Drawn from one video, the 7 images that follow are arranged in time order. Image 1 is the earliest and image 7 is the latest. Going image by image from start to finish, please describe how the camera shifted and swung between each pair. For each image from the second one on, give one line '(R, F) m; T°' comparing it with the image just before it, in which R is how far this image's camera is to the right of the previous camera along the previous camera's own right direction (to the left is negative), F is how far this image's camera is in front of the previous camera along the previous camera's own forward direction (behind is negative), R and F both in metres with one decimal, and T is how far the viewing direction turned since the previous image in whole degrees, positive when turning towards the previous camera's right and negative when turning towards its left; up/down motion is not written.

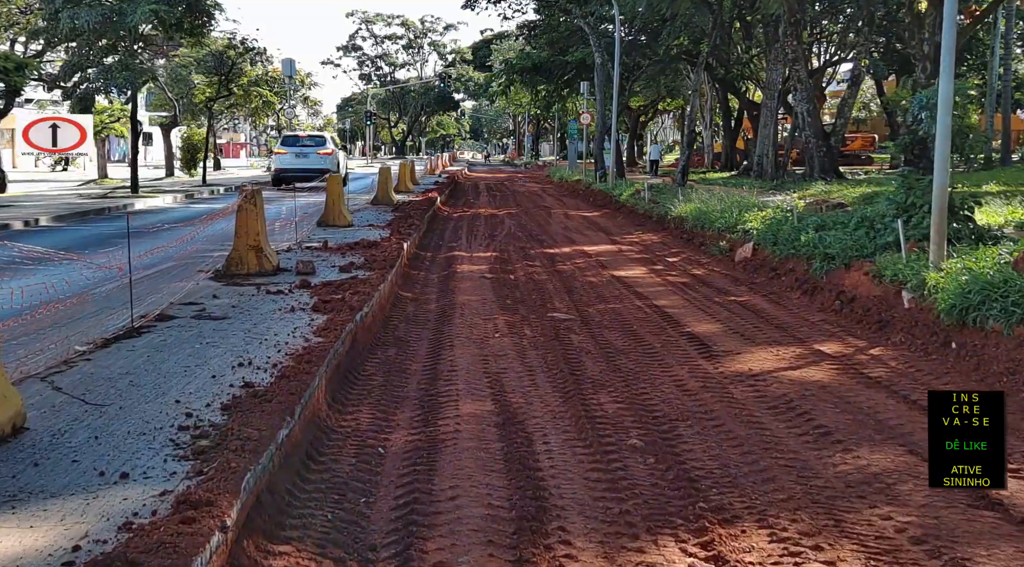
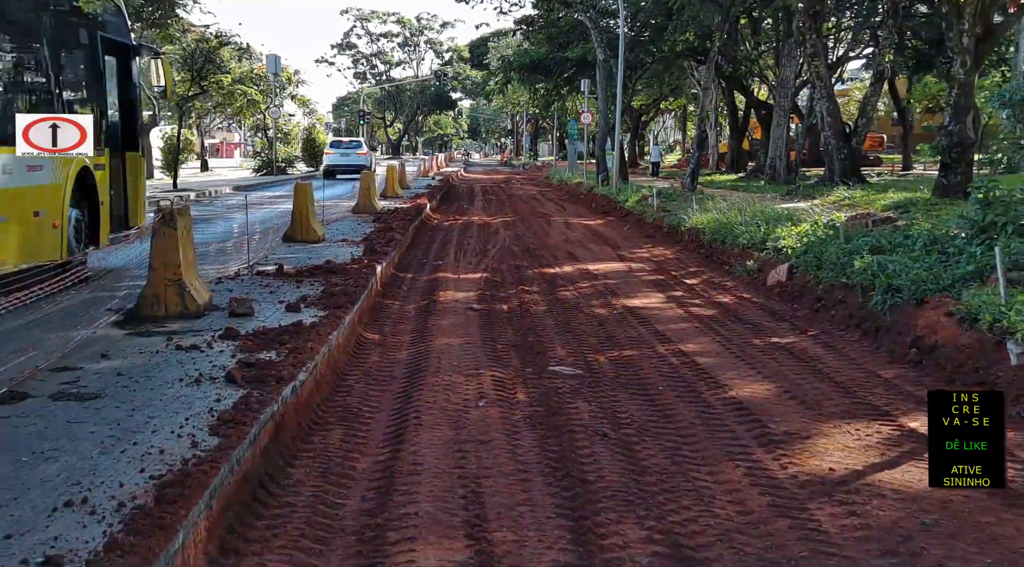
(+0.1, +2.5) m; 0°
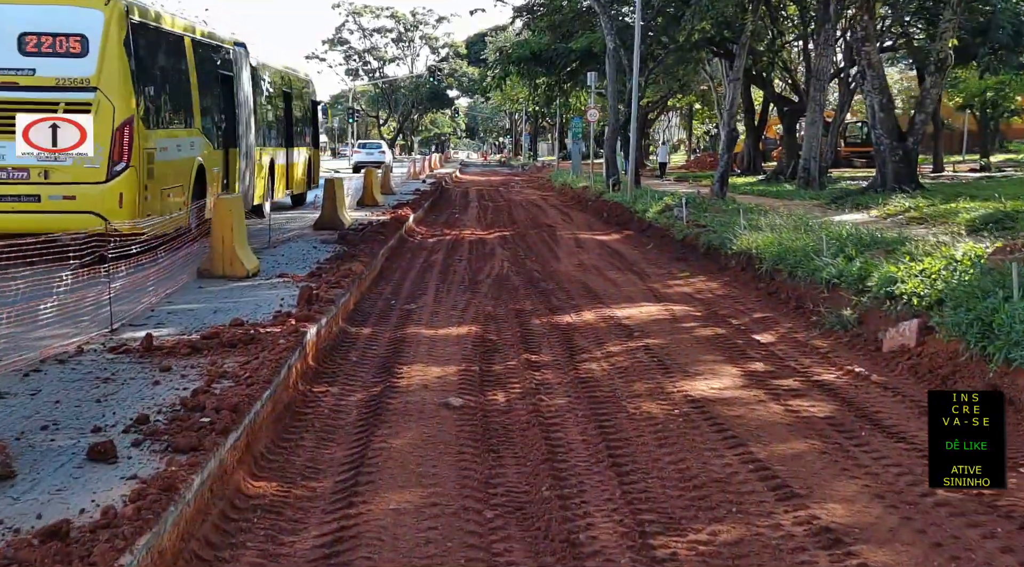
(0.0, +4.6) m; 0°
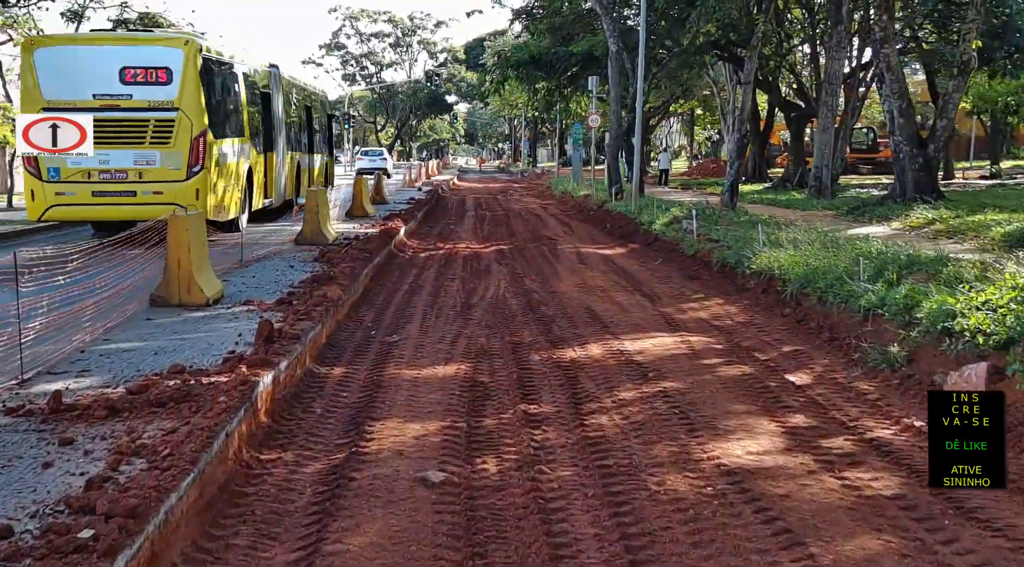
(0.0, +1.5) m; 0°
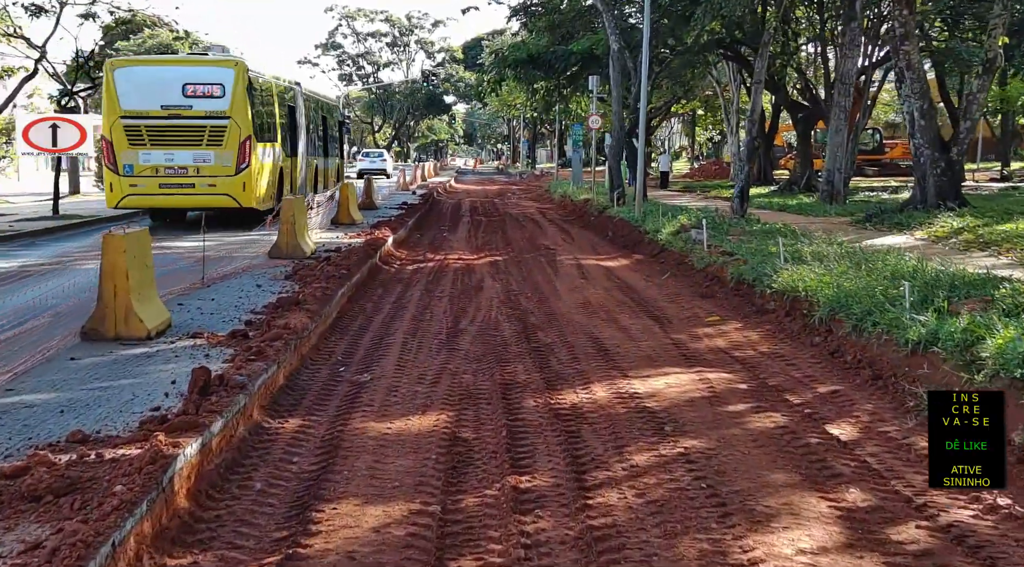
(+0.1, +1.6) m; 0°
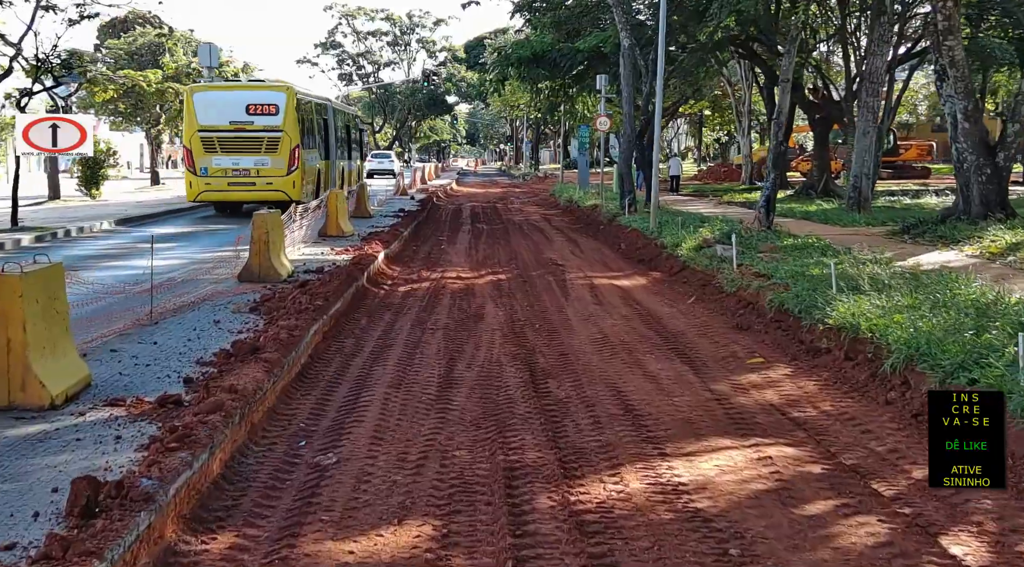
(0.0, +2.2) m; 0°
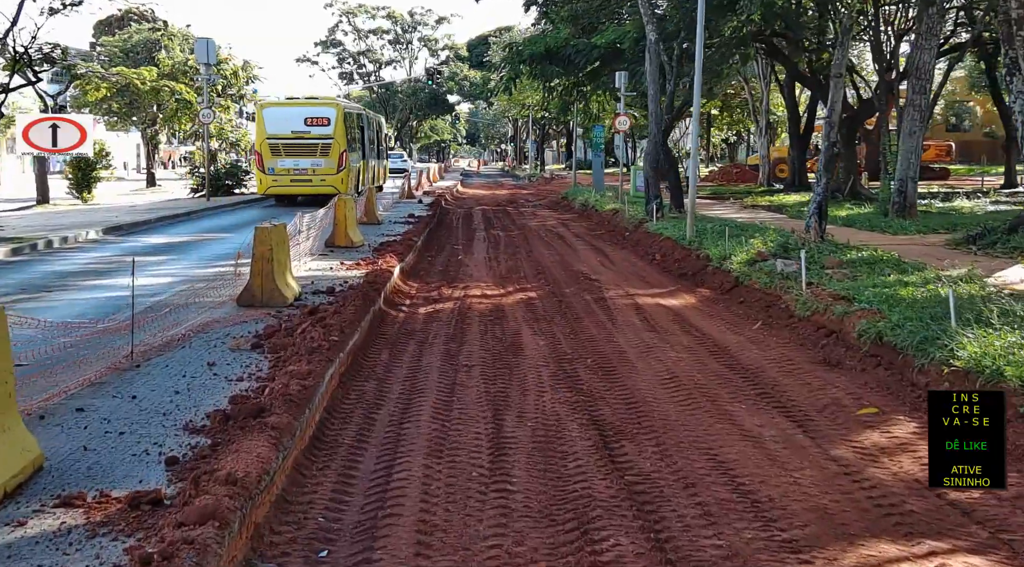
(-0.5, +2.1) m; 0°
